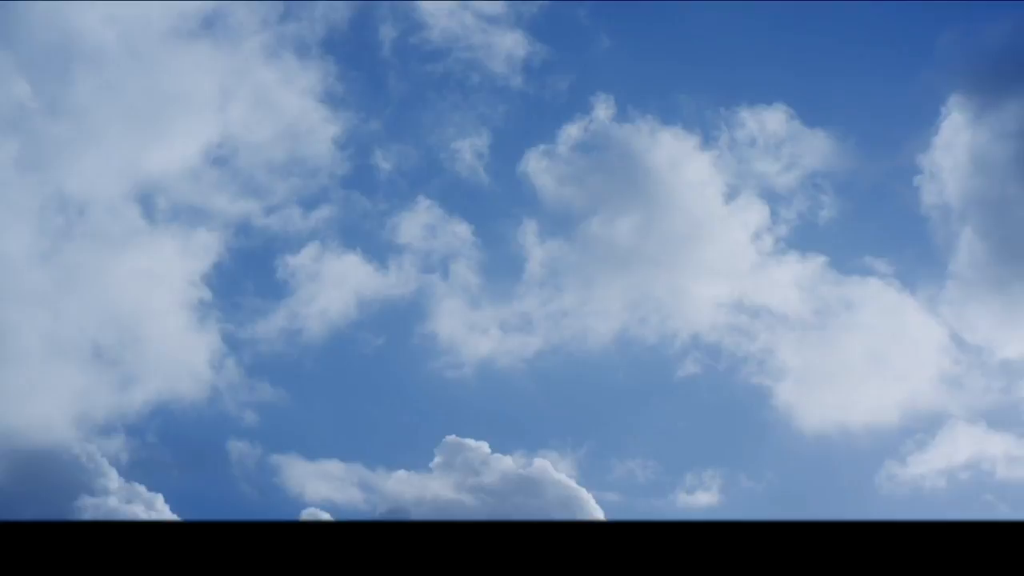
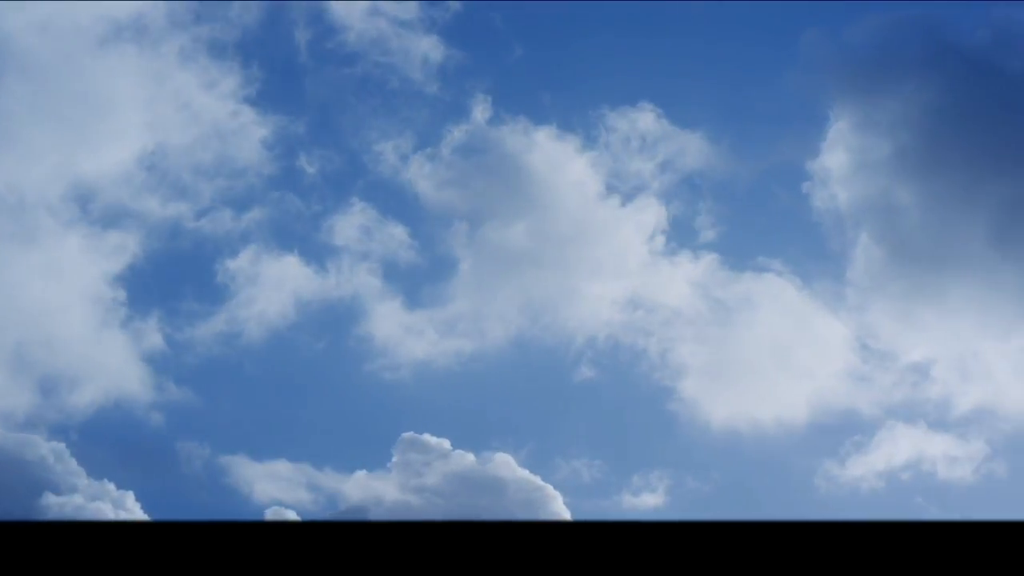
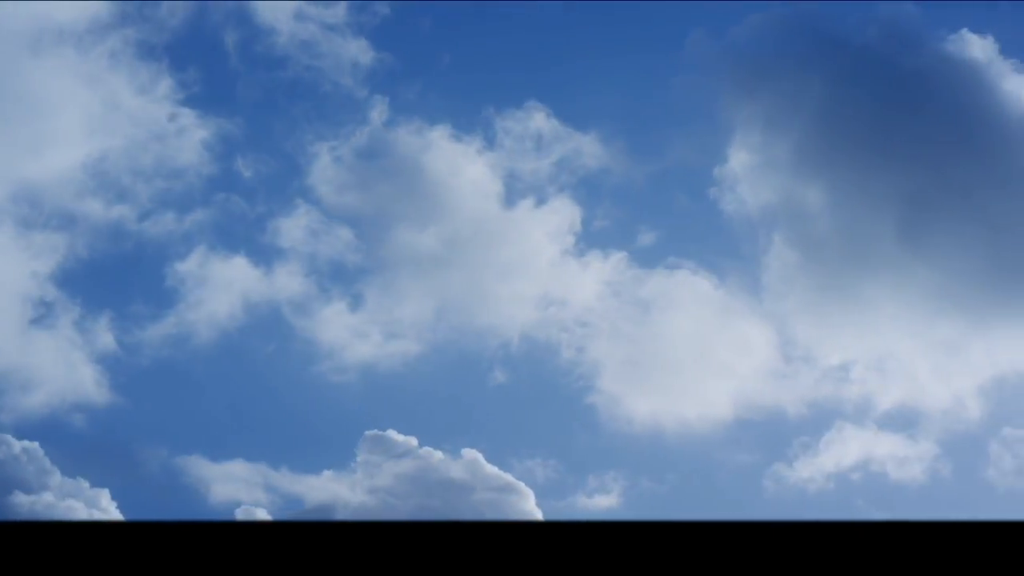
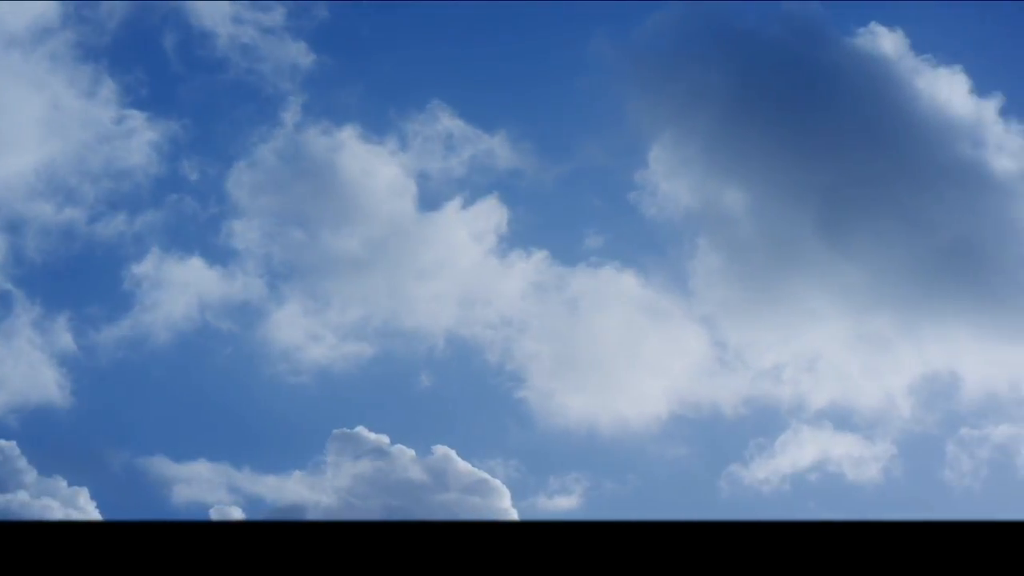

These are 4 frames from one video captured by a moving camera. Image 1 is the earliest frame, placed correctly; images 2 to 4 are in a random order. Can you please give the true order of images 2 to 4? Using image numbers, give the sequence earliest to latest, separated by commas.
2, 3, 4
